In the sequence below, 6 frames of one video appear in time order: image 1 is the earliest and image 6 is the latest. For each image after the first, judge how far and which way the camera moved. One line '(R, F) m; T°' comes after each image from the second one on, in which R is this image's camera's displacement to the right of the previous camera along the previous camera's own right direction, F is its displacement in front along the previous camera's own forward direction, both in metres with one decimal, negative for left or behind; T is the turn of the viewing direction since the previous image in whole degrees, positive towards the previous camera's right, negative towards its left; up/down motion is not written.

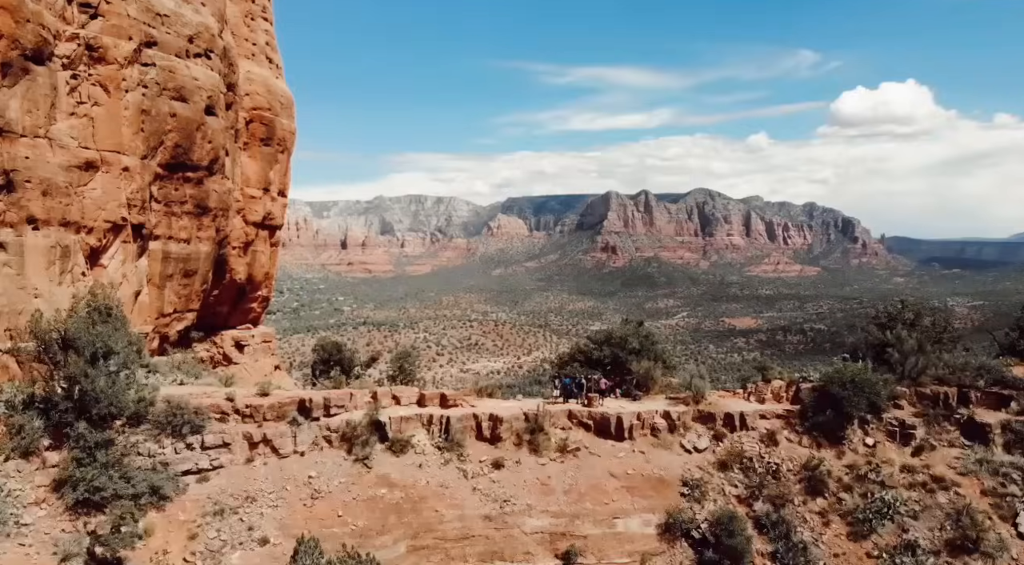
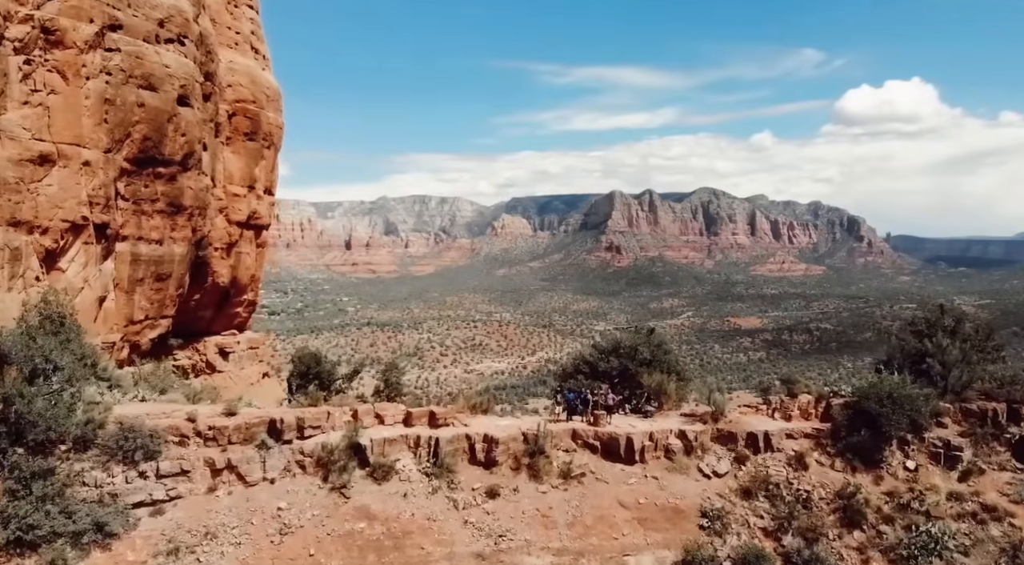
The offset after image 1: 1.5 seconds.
(+0.1, +1.2) m; 0°
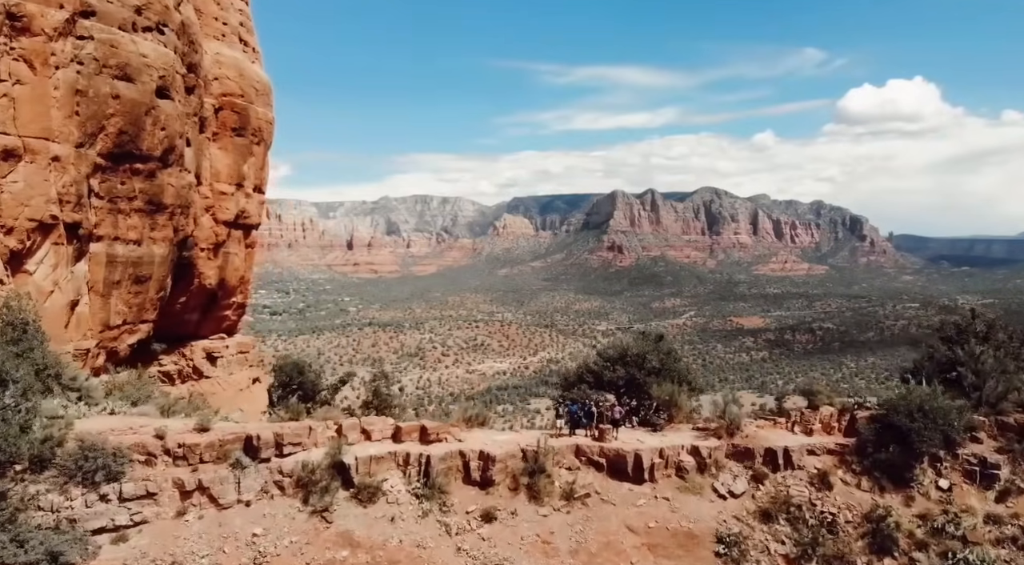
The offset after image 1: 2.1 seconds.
(+0.1, +0.8) m; 0°
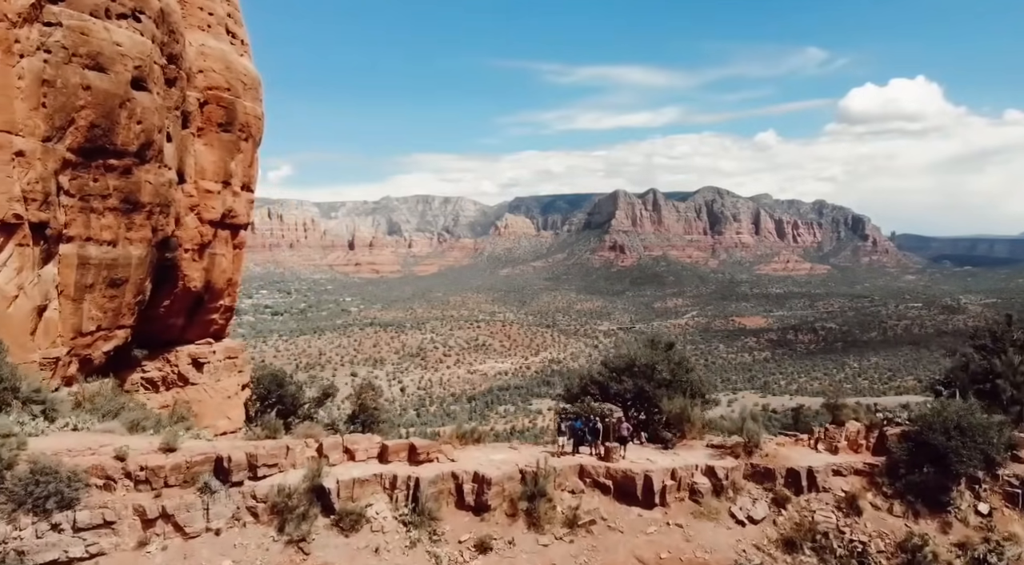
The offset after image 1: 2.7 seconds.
(+0.1, +0.8) m; 0°
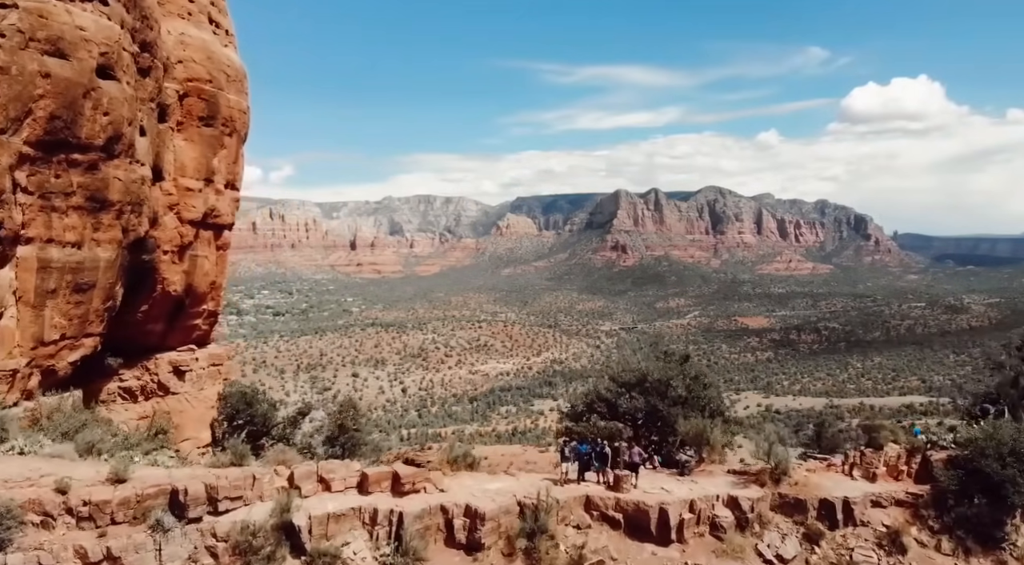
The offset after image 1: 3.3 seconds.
(+0.1, +1.0) m; 0°
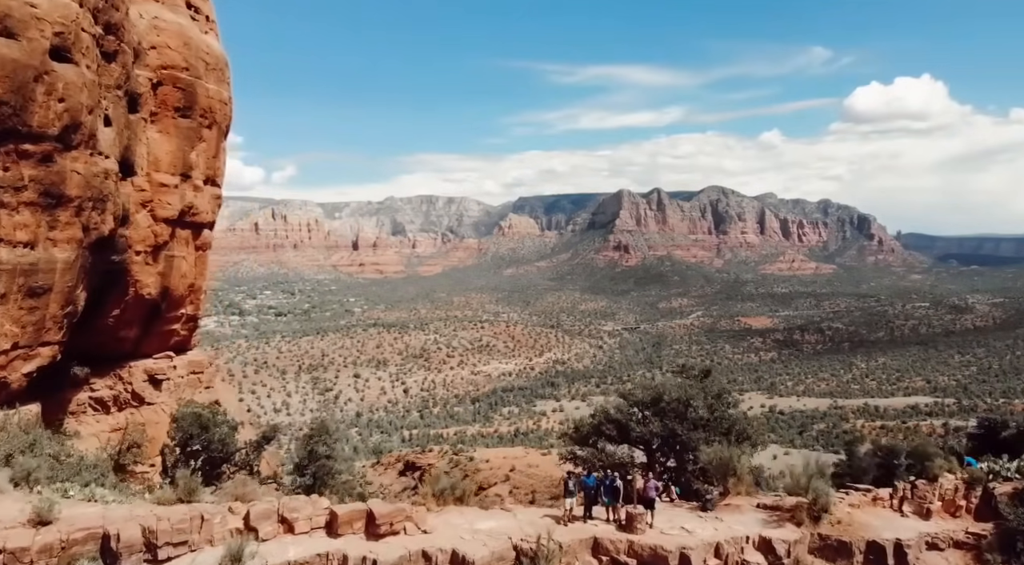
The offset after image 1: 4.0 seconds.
(+0.1, +1.1) m; 0°
